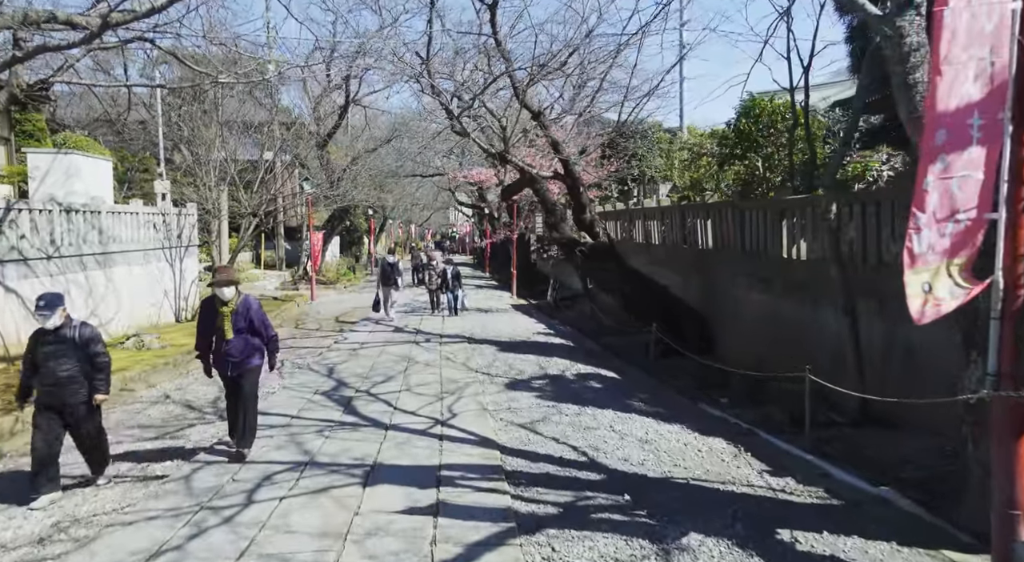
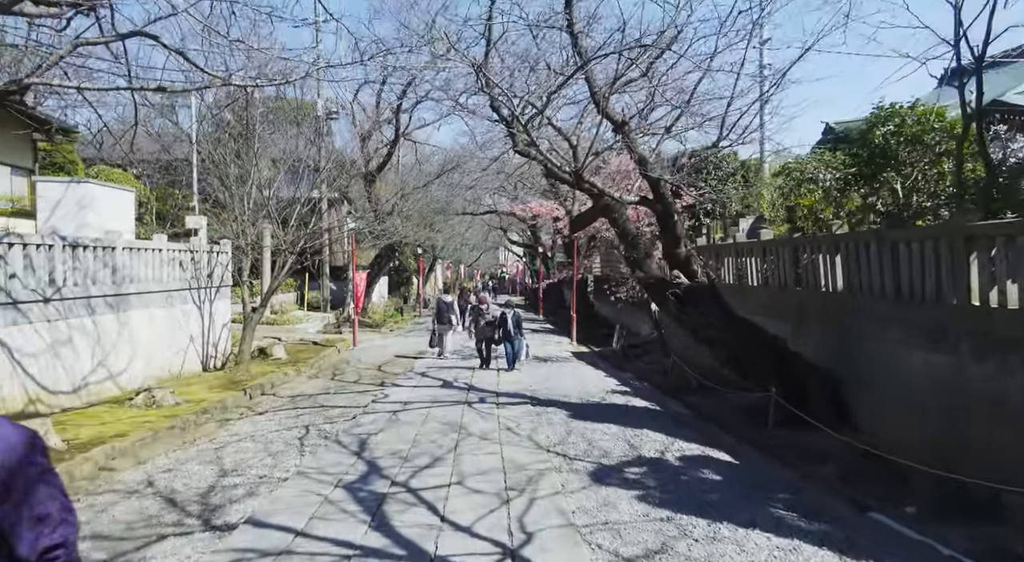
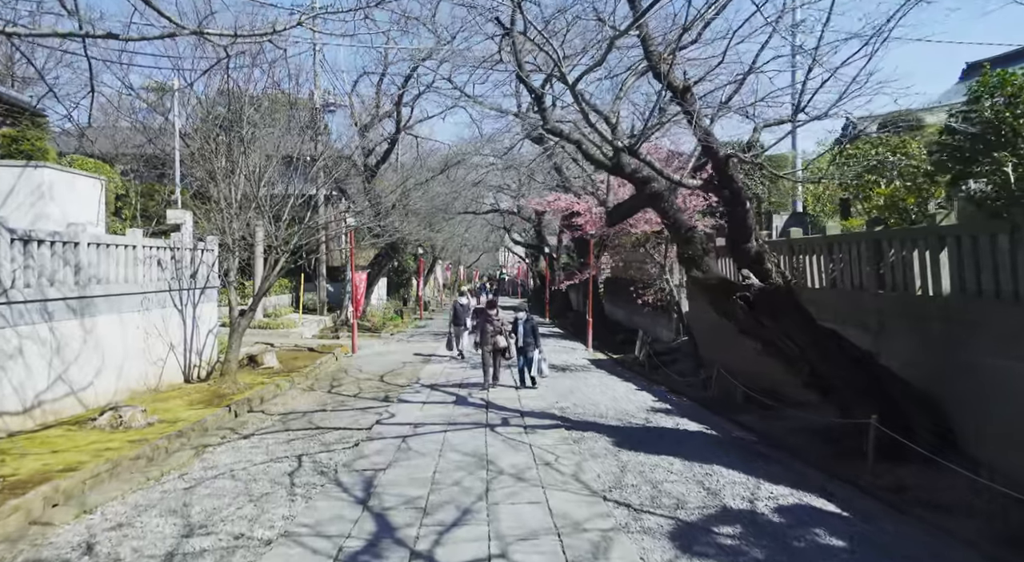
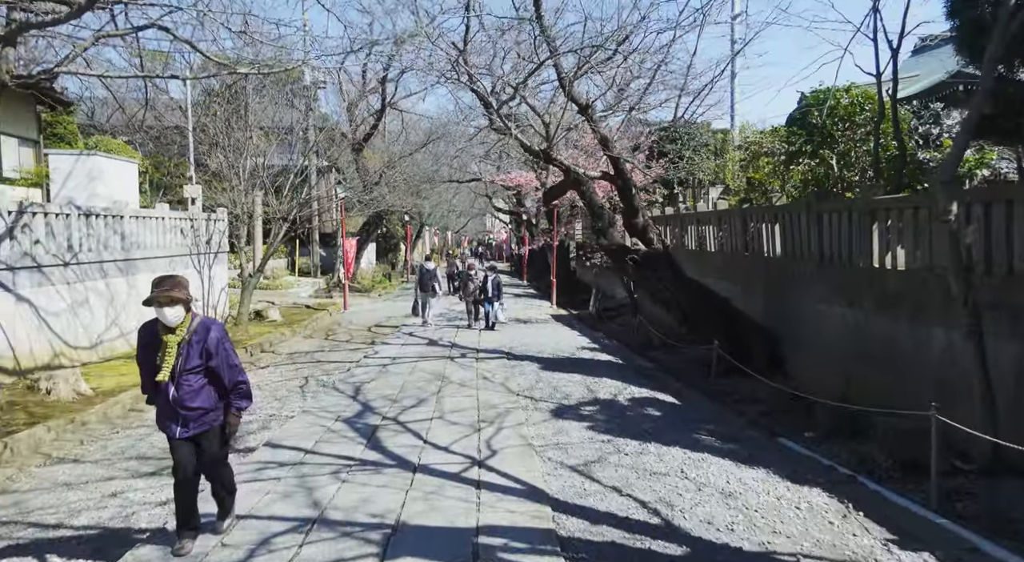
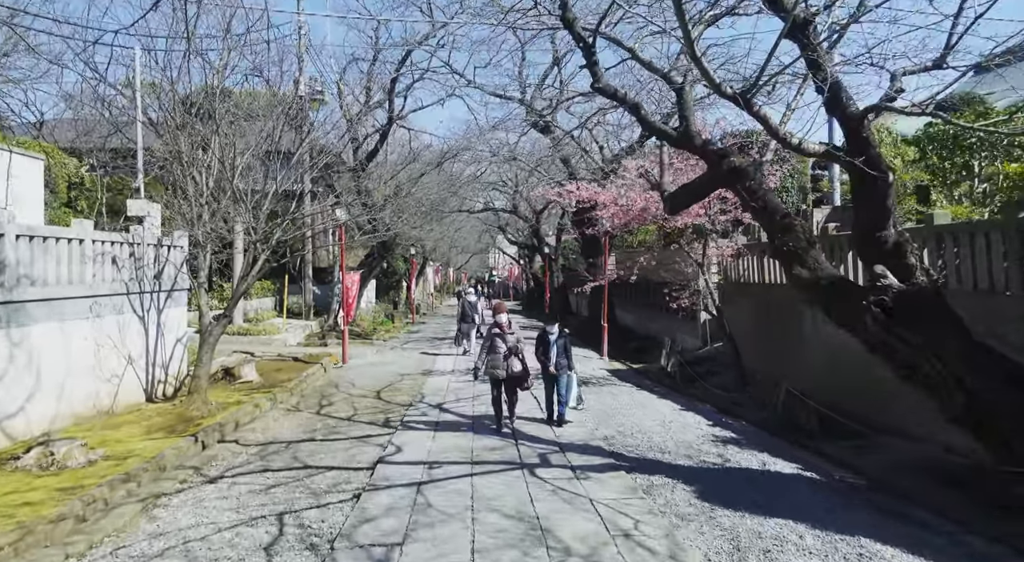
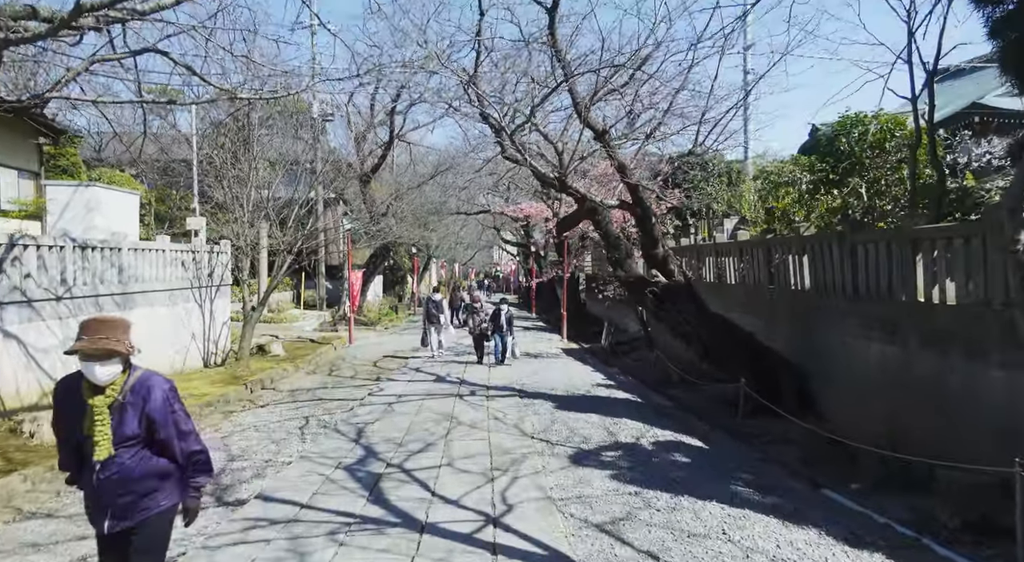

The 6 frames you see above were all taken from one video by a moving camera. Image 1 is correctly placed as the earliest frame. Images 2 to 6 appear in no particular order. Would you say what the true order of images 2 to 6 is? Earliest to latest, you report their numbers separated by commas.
4, 6, 2, 3, 5
